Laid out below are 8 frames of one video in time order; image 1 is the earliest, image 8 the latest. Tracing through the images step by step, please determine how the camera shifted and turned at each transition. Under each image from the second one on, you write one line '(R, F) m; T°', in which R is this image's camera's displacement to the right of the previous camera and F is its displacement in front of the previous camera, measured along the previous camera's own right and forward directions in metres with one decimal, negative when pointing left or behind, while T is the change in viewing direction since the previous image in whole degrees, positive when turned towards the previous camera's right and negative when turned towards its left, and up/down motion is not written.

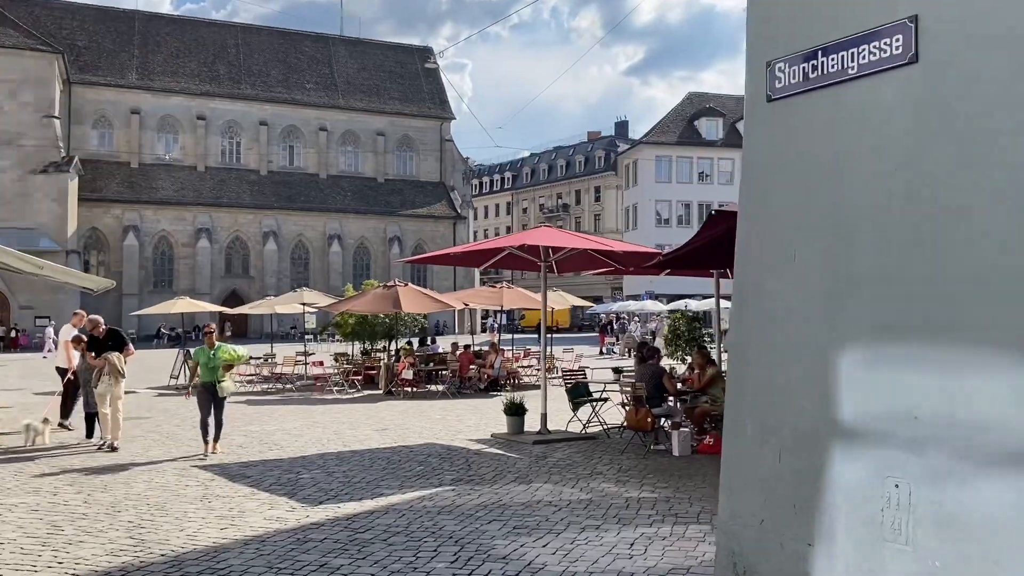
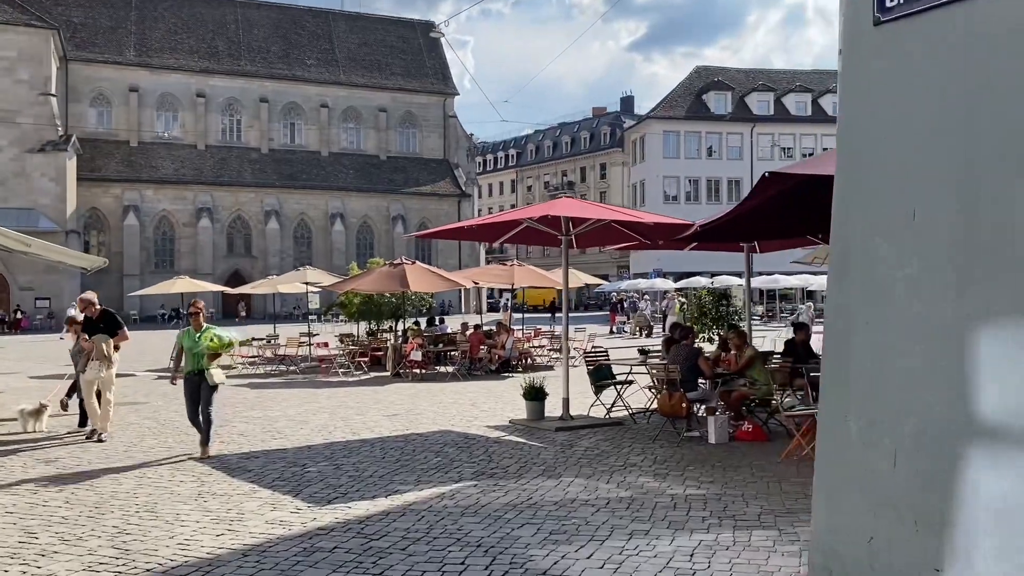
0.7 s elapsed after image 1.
(-0.2, +0.8) m; 0°
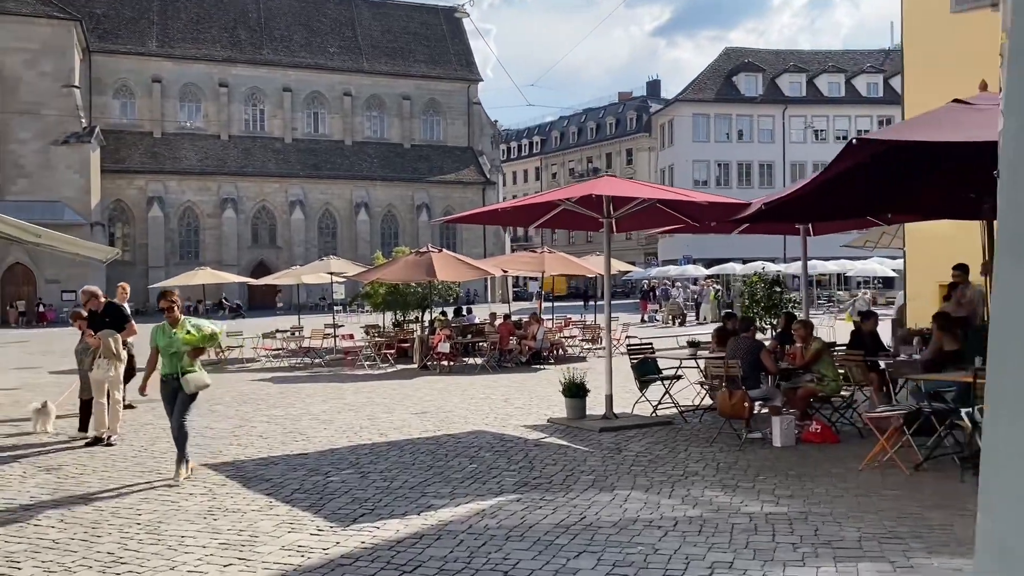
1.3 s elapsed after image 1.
(-0.2, +0.9) m; -2°
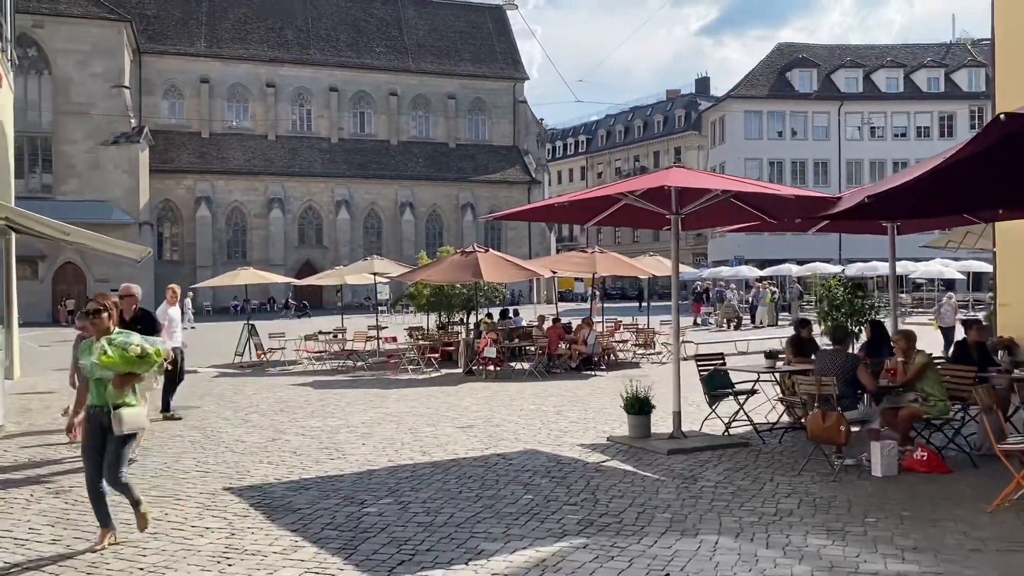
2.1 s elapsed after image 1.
(-0.1, +1.0) m; -3°
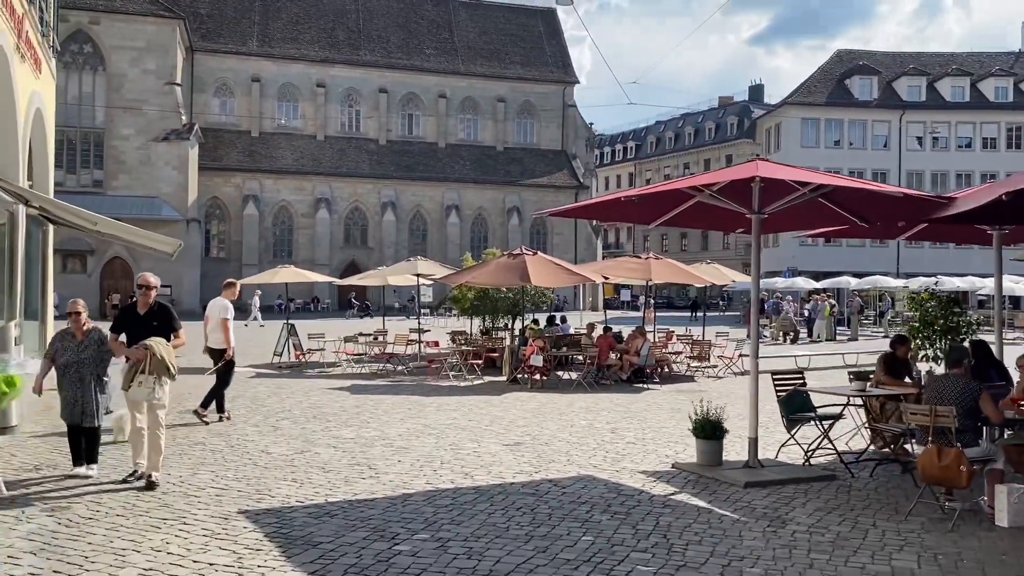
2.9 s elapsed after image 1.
(-0.1, +1.0) m; -3°
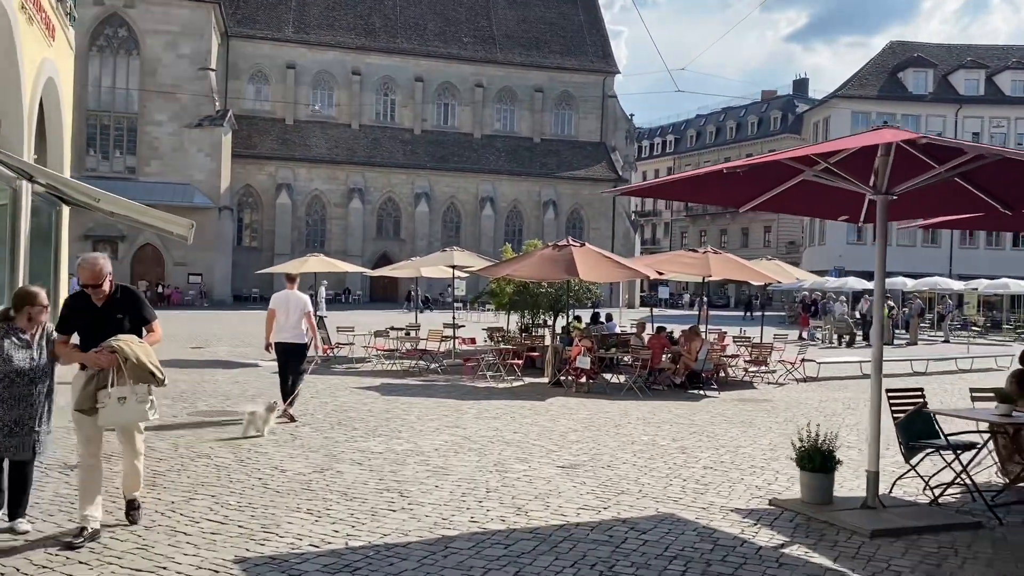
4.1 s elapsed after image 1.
(-0.3, +1.5) m; -2°
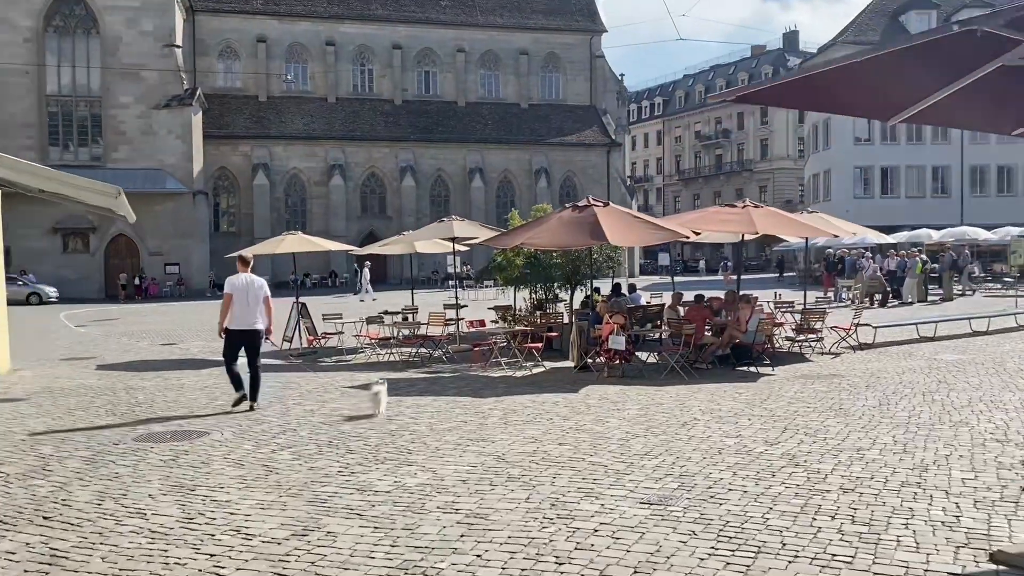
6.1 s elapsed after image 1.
(-0.4, +2.4) m; +1°
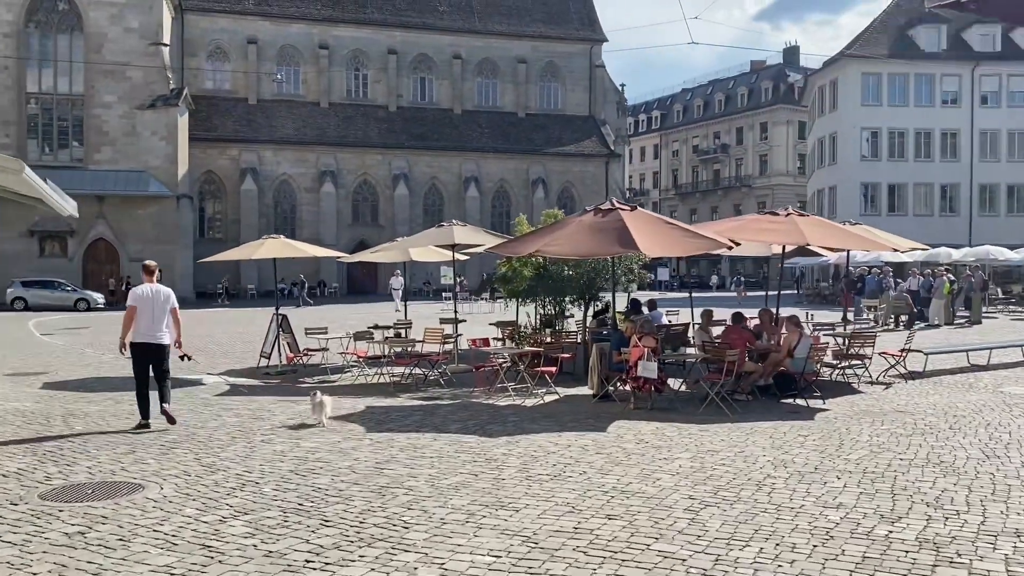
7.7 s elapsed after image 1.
(-0.3, +2.0) m; +1°
